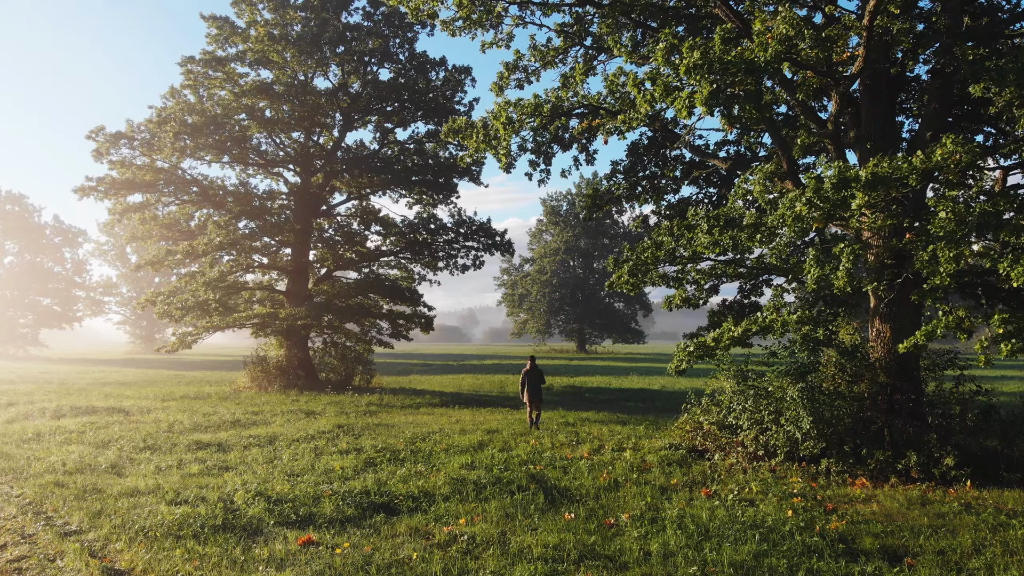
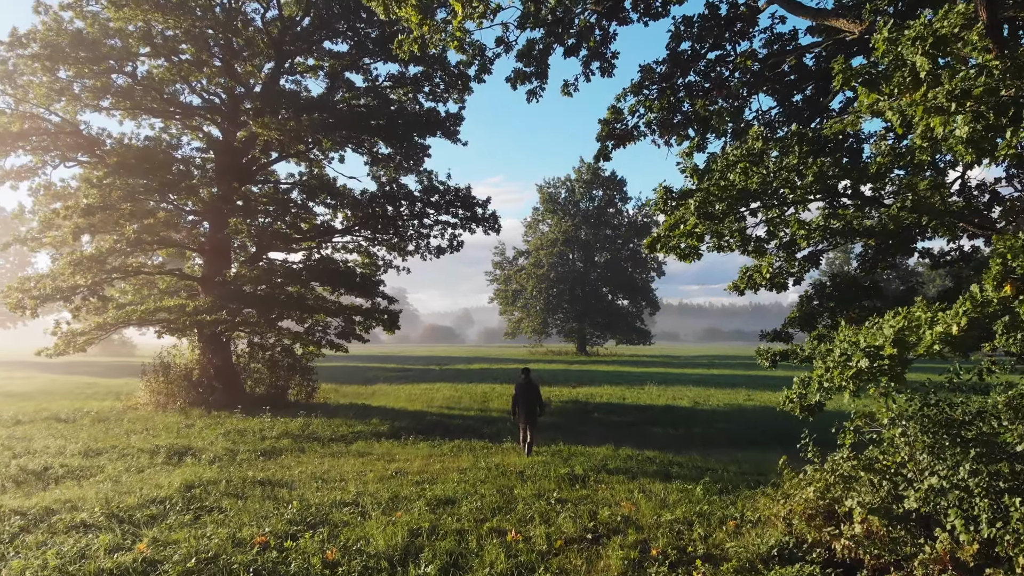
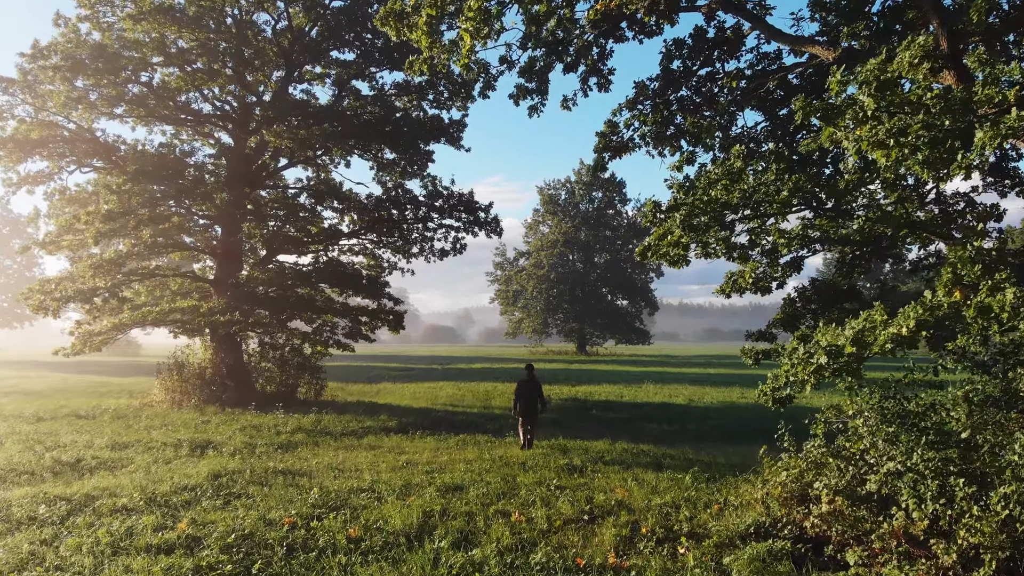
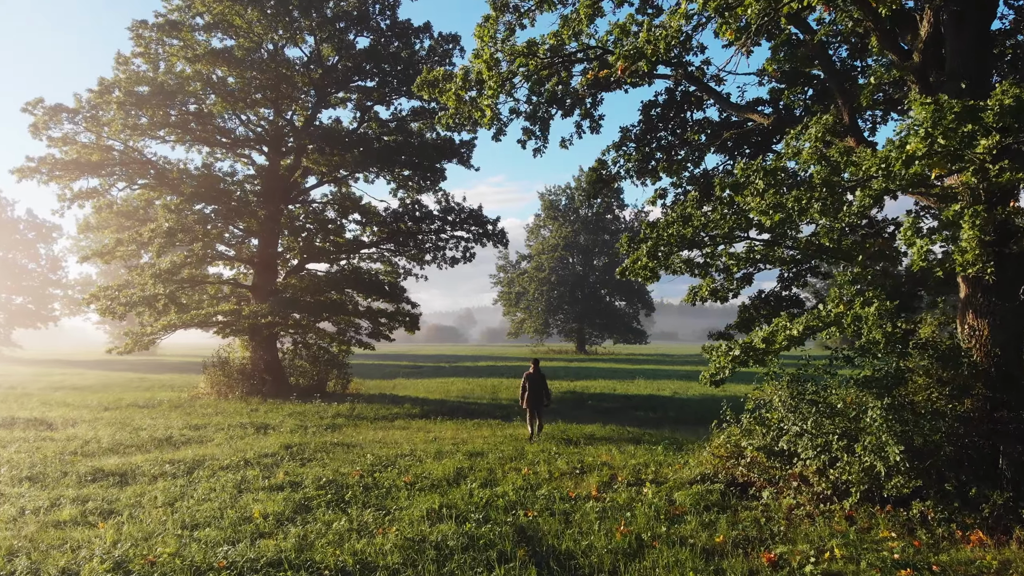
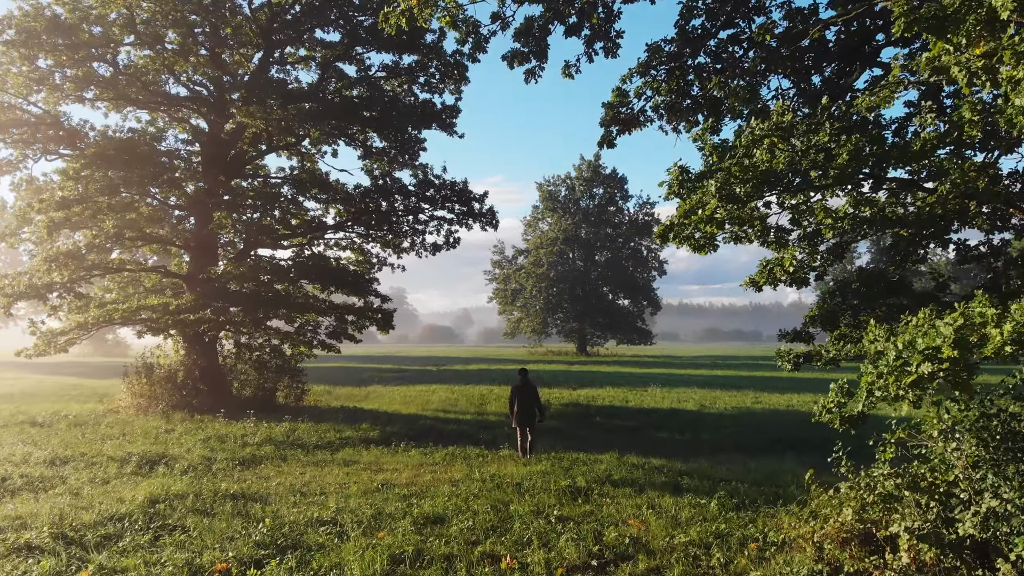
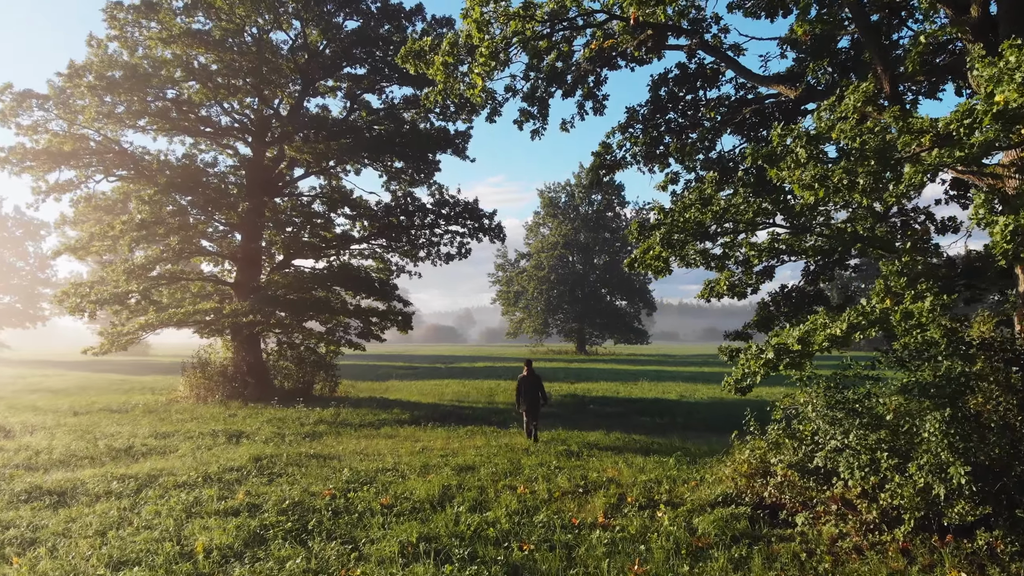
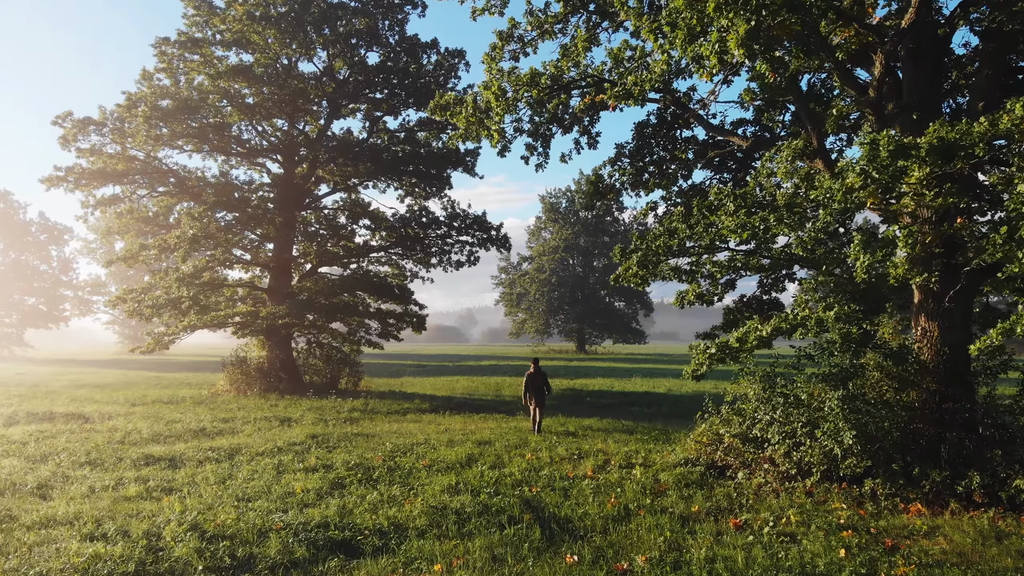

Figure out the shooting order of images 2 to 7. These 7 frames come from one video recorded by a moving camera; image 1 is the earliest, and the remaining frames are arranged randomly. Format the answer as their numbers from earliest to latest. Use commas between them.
7, 4, 6, 3, 2, 5
